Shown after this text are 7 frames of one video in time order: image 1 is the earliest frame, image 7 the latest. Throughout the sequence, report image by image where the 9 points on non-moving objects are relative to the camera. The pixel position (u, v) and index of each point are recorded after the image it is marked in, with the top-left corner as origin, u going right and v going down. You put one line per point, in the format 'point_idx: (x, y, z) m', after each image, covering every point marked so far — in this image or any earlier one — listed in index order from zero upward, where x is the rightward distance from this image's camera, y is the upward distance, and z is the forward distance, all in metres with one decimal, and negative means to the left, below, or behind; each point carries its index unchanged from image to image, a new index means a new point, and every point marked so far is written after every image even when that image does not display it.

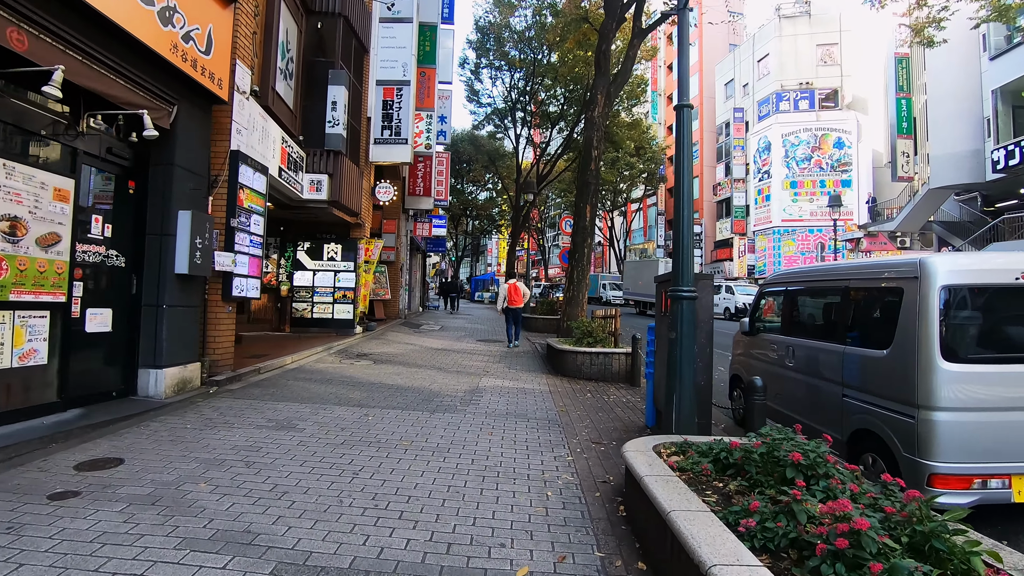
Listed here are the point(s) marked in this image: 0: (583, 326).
0: (+1.2, -0.6, +9.6) m
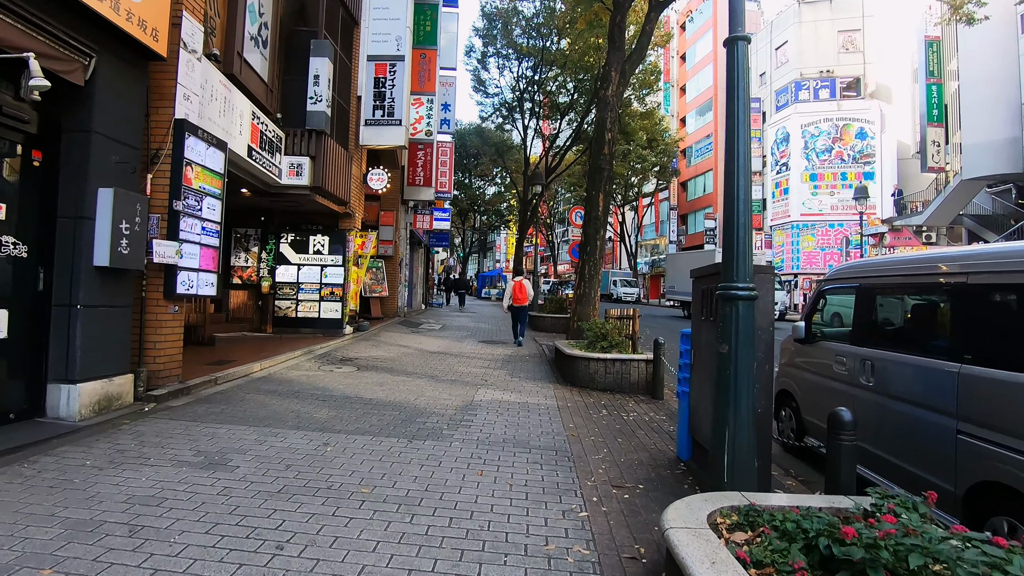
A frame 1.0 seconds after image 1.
0: (+1.3, -0.6, +8.4) m
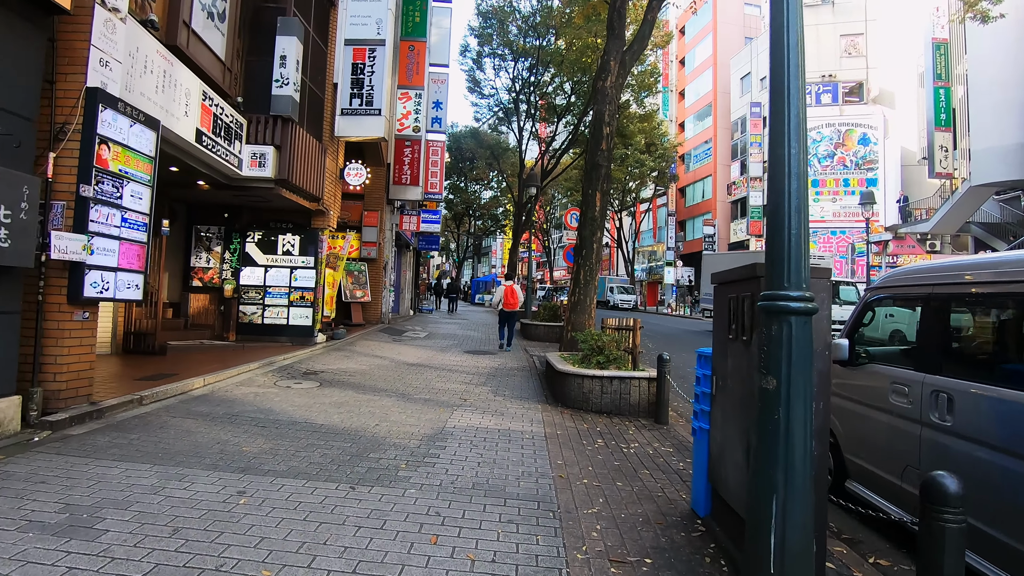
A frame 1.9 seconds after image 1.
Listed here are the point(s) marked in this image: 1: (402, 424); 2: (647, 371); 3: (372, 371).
0: (+1.1, -0.7, +7.4) m
1: (-1.1, -1.3, +5.6) m
2: (+1.6, -1.0, +6.8) m
3: (-2.1, -1.3, +8.6) m
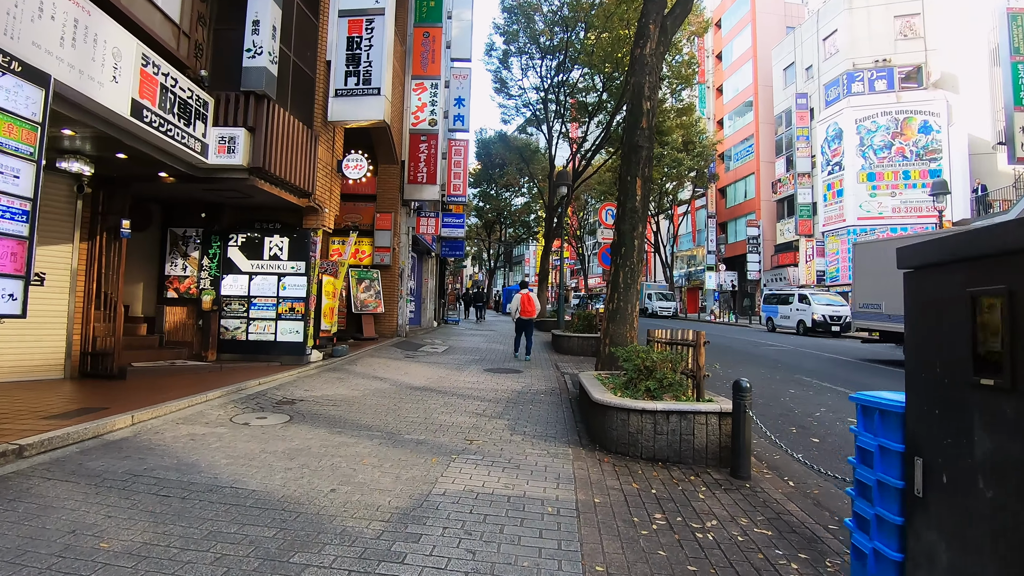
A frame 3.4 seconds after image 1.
0: (+1.3, -0.7, +5.6) m
1: (-1.0, -1.4, +3.9) m
2: (+1.8, -1.0, +5.0) m
3: (-1.8, -1.4, +7.0) m
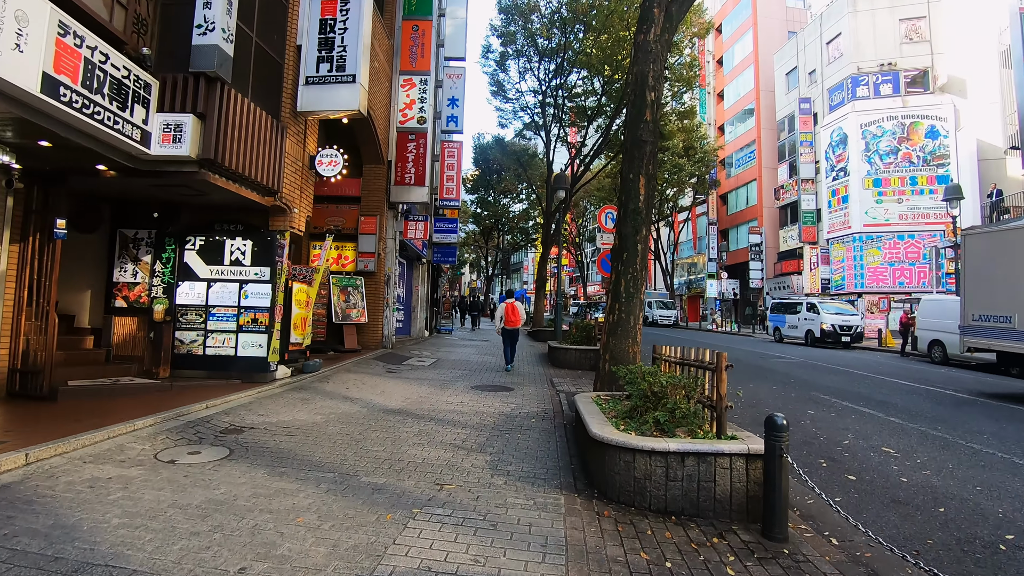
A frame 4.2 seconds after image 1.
0: (+1.1, -0.8, +4.6) m
1: (-1.1, -1.4, +2.9) m
2: (+1.6, -1.1, +4.0) m
3: (-2.0, -1.5, +6.1) m
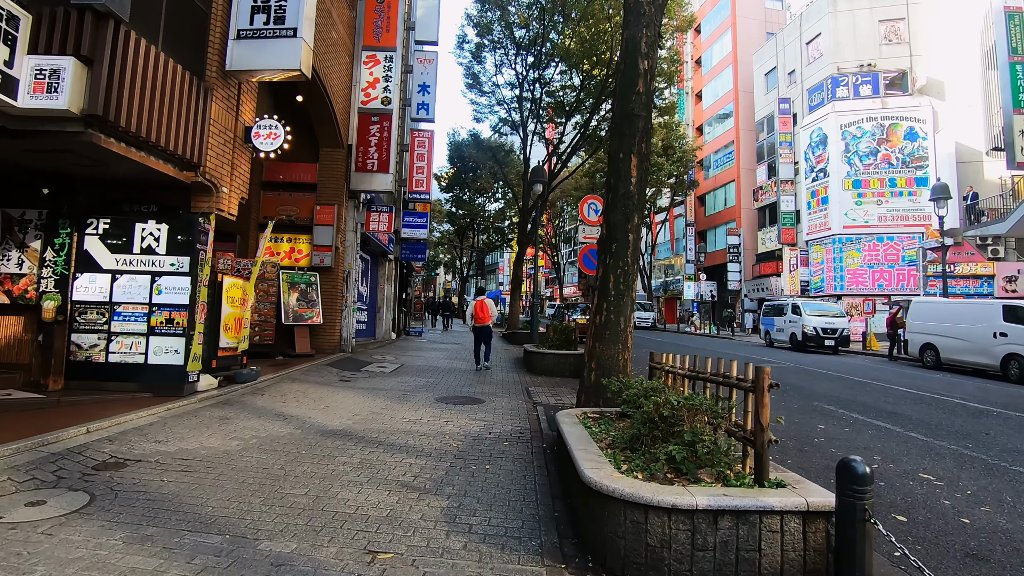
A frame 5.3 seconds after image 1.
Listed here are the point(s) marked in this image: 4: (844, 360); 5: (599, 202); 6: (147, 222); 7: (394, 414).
0: (+0.9, -0.7, +3.4) m
1: (-1.3, -1.4, +1.6) m
2: (+1.4, -1.0, +2.8) m
3: (-2.3, -1.4, +4.7) m
4: (+10.3, -2.2, +17.6) m
5: (+1.7, +1.7, +11.4) m
6: (-4.3, +0.8, +6.6) m
7: (-1.4, -1.5, +6.8) m
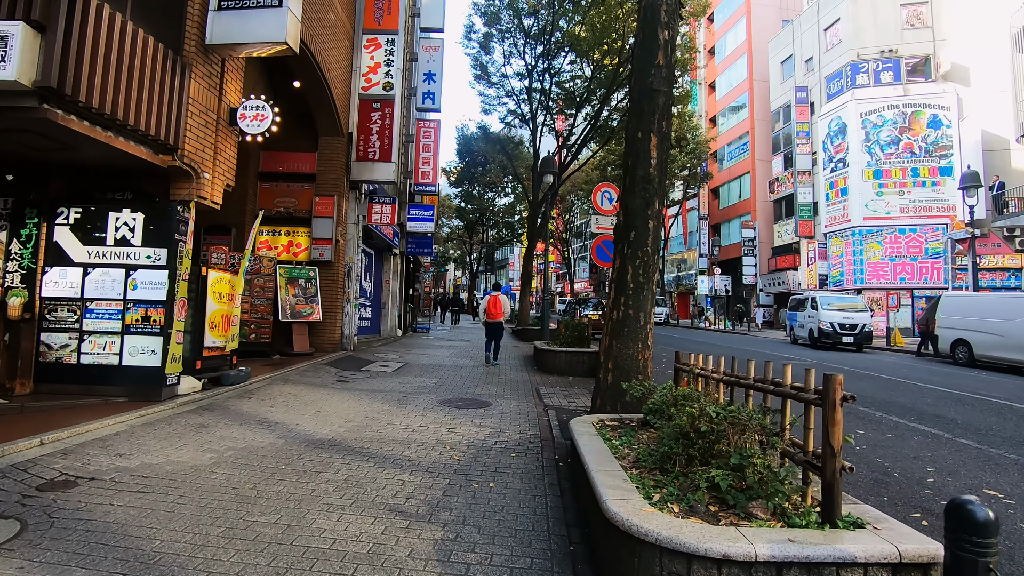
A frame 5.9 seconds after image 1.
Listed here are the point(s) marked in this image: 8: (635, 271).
0: (+0.9, -0.7, +2.8) m
1: (-1.3, -1.3, +1.1) m
2: (+1.5, -1.0, +2.2) m
3: (-2.2, -1.3, +4.2) m
4: (+10.6, -2.0, +16.8) m
5: (+1.9, +1.8, +10.7) m
6: (-4.2, +0.8, +6.0) m
7: (-1.3, -1.4, +6.2) m
8: (+1.4, +0.2, +6.5) m
